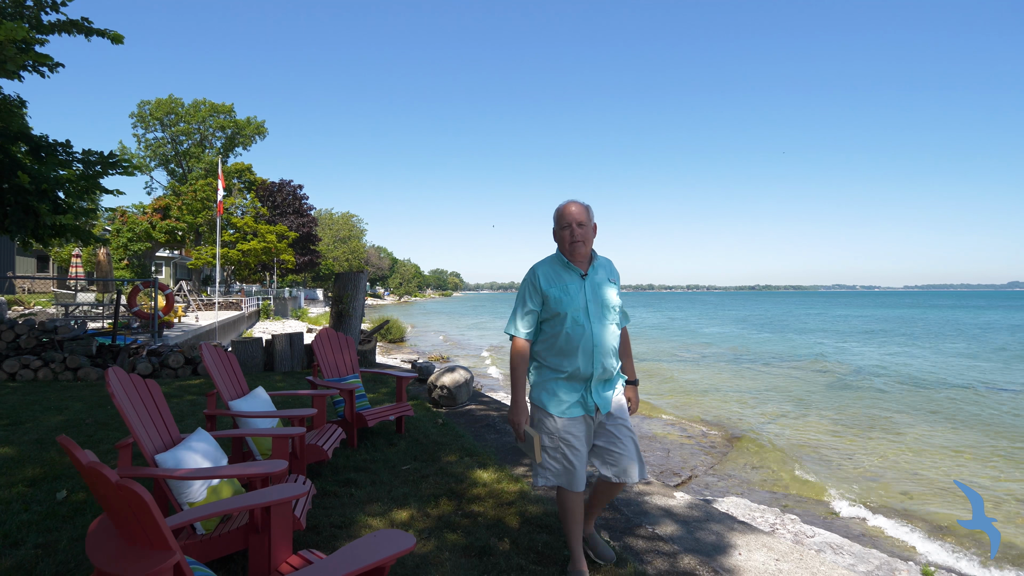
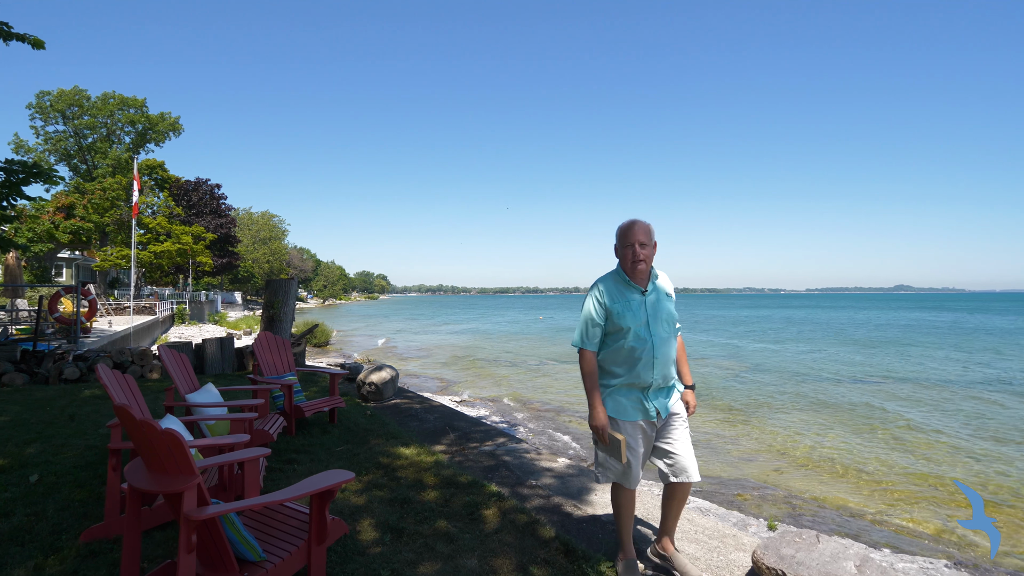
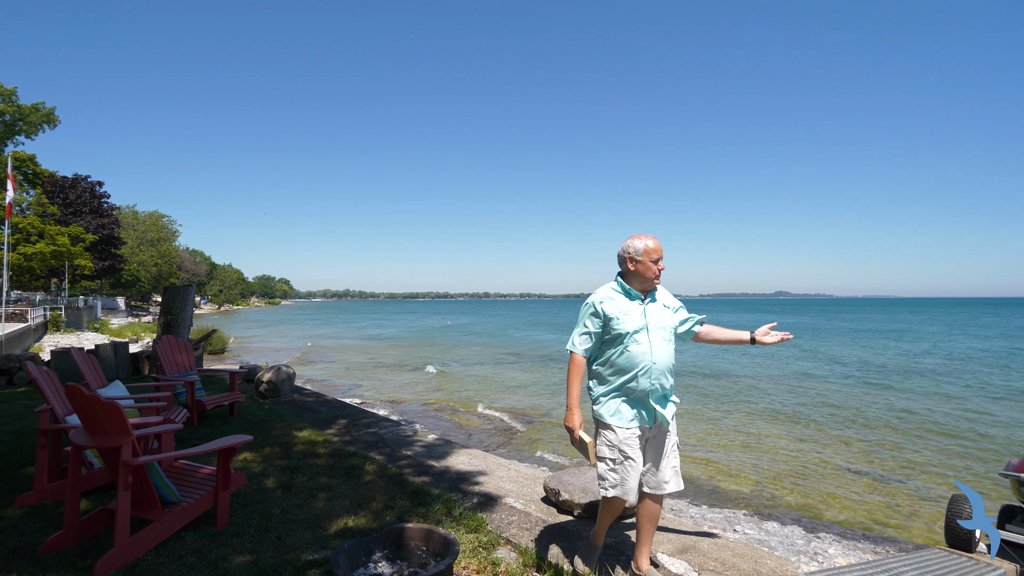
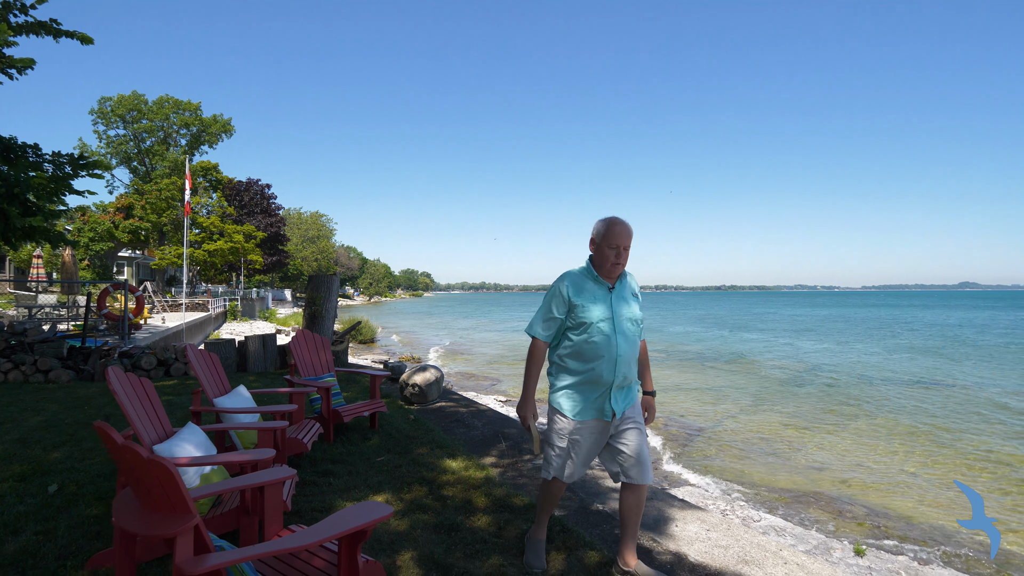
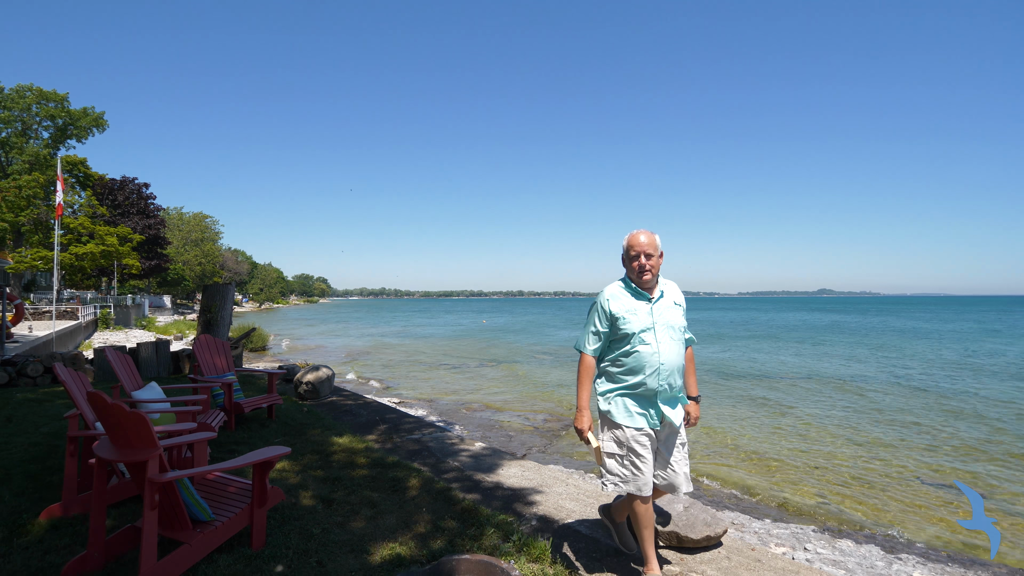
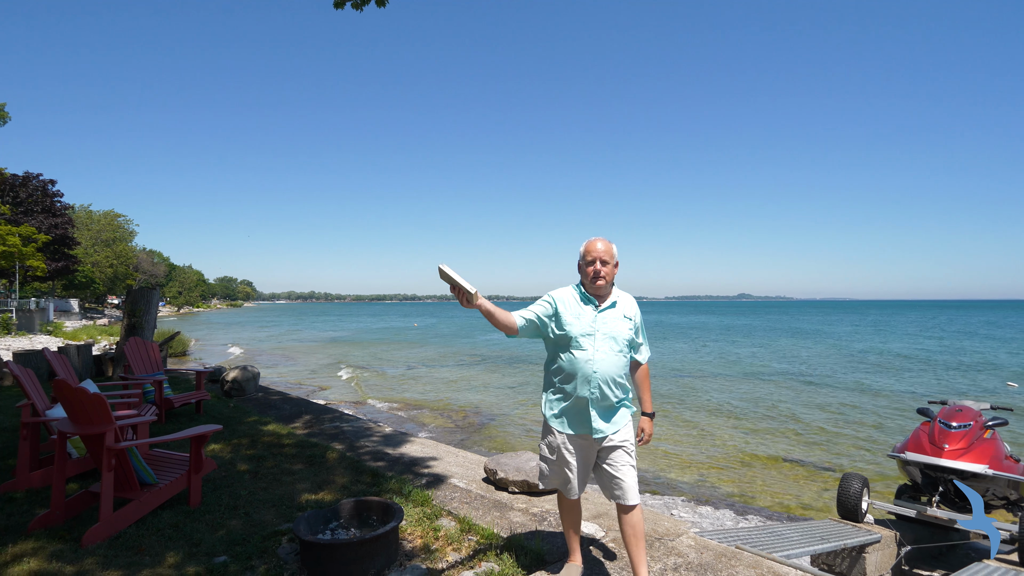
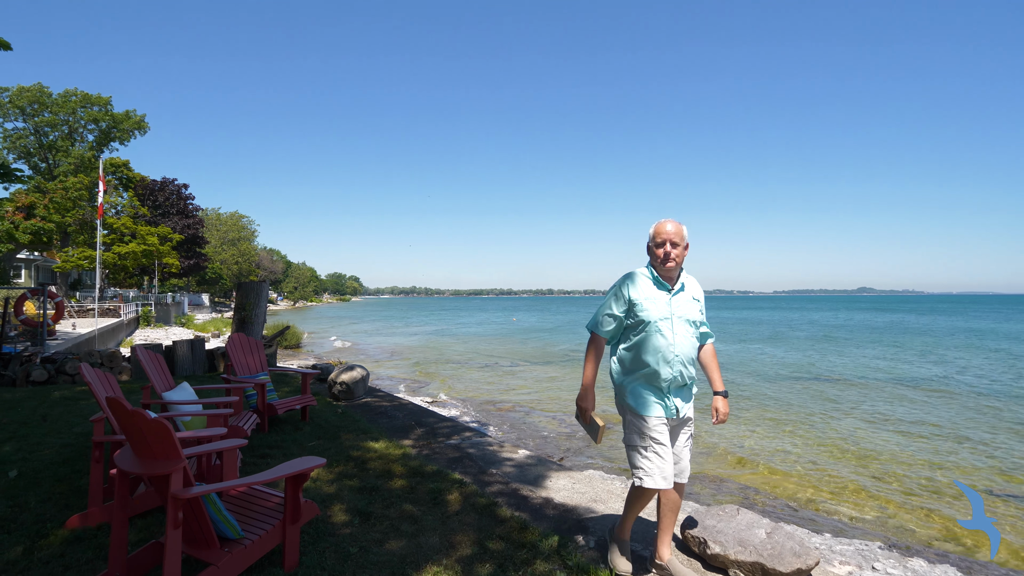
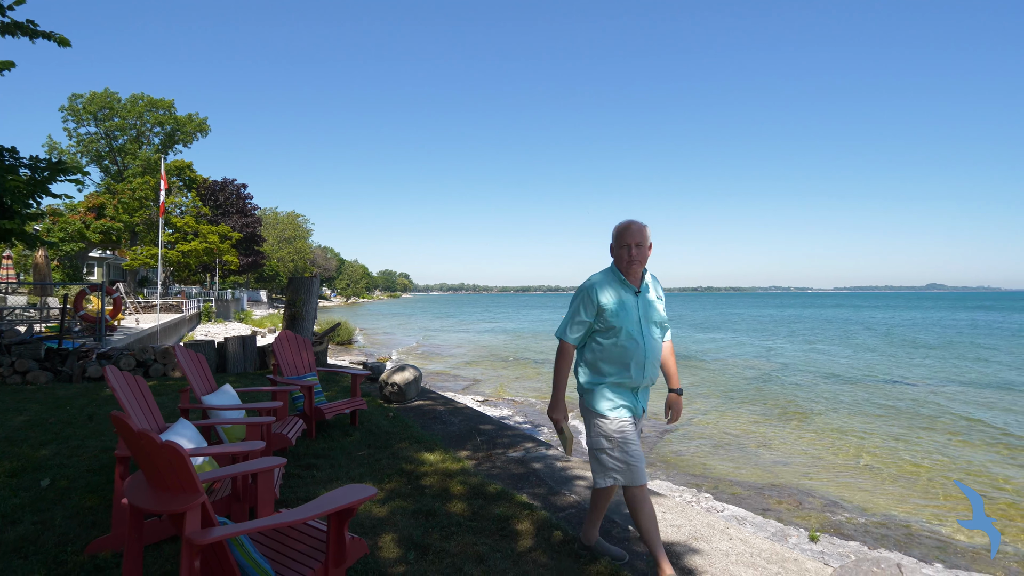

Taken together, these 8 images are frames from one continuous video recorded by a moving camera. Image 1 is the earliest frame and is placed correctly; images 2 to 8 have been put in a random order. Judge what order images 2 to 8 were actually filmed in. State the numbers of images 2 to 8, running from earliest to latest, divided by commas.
4, 8, 2, 7, 5, 3, 6
